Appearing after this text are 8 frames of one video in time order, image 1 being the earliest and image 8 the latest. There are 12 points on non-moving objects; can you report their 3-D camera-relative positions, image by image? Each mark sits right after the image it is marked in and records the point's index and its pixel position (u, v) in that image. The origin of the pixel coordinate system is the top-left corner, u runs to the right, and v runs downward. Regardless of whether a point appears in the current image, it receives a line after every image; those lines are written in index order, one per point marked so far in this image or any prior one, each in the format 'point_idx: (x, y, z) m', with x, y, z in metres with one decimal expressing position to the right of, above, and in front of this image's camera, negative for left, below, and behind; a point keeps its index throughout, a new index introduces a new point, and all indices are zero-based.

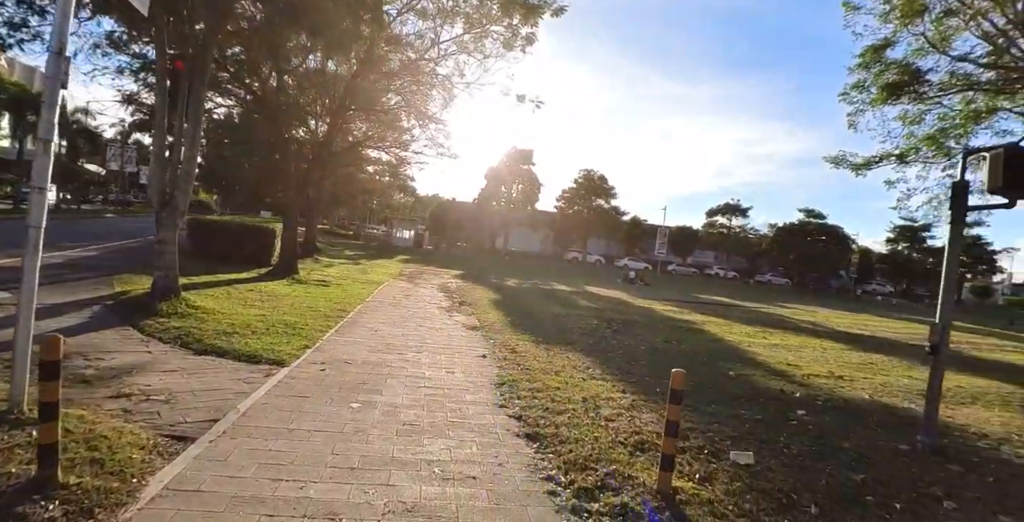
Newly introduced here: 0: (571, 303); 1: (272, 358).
0: (+1.9, -1.4, +15.7) m
1: (-3.0, -1.2, +5.9) m
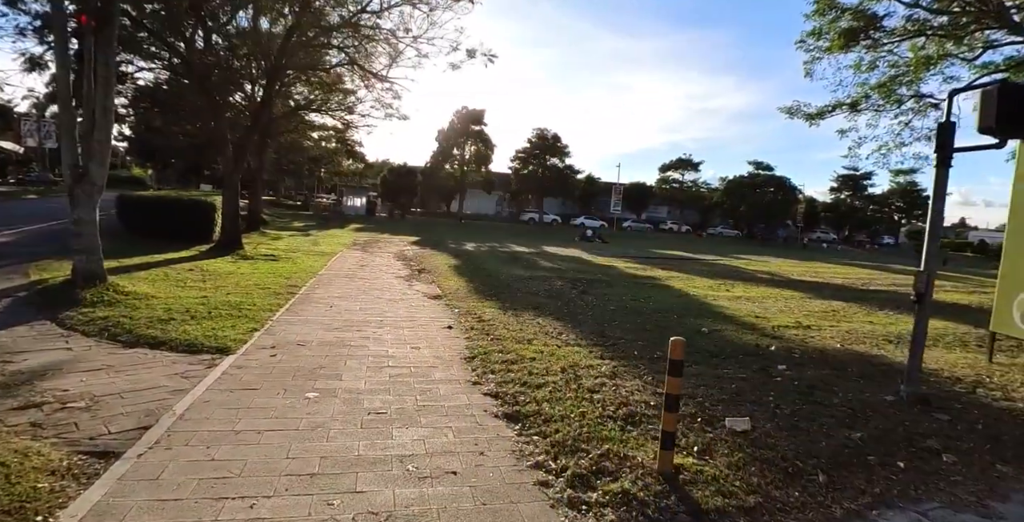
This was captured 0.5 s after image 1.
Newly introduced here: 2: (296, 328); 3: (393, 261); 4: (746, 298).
0: (+0.7, -0.1, +15.4) m
1: (-3.3, -1.0, +5.2) m
2: (-2.9, -0.9, +6.1) m
3: (-3.9, 0.0, +14.8) m
4: (+5.9, -1.0, +11.7) m
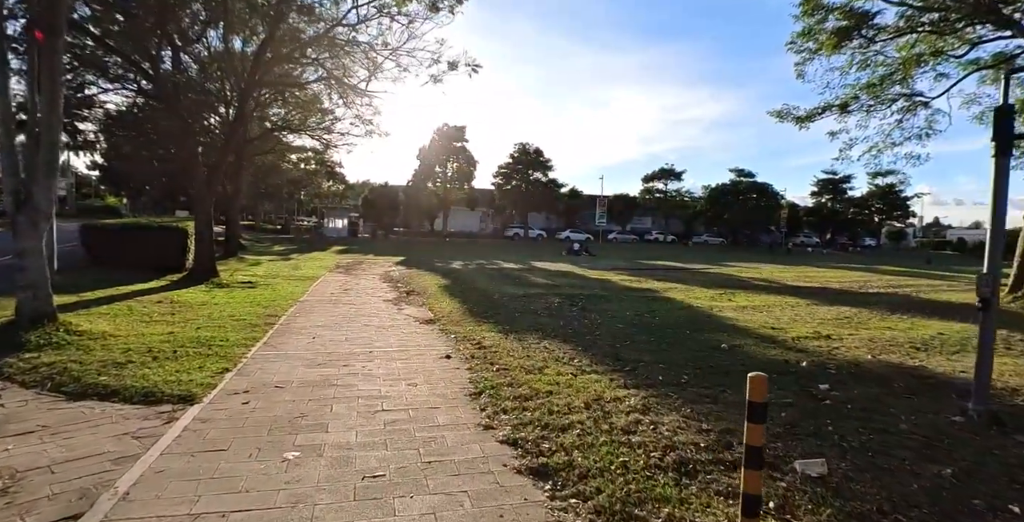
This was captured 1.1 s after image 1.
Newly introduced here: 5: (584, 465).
0: (+0.5, -0.6, +14.8) m
1: (-3.2, -1.3, +4.5) m
2: (-2.8, -1.2, +5.4) m
3: (-4.1, -0.7, +14.0) m
4: (+5.8, -1.1, +11.2) m
5: (+0.5, -1.3, +3.1) m
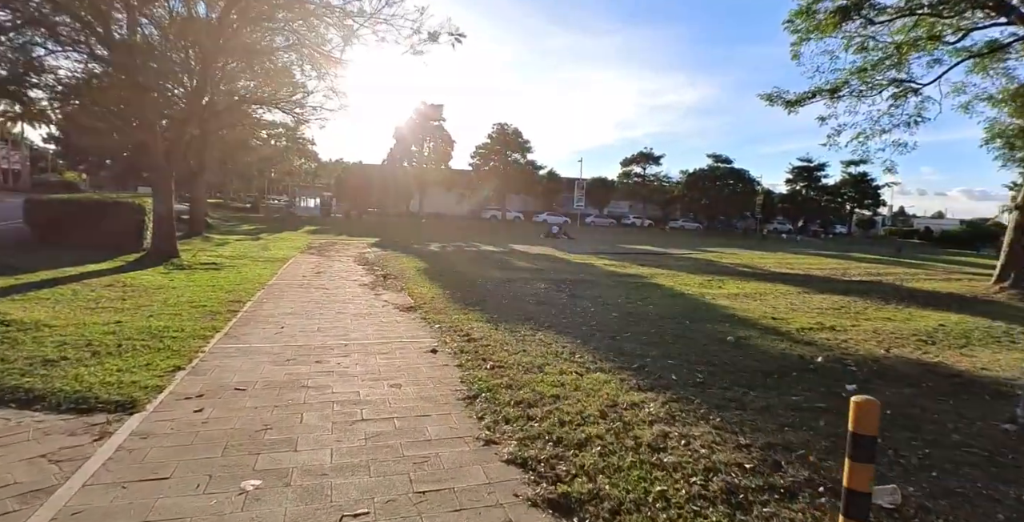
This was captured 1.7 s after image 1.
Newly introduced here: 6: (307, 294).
0: (0.0, -0.1, +14.2) m
1: (-3.2, -1.1, +3.7) m
2: (-2.8, -1.0, +4.7) m
3: (-4.5, -0.2, +13.2) m
4: (+5.5, -0.8, +10.9) m
5: (+0.6, -1.3, +2.5) m
6: (-3.8, -0.6, +8.6) m
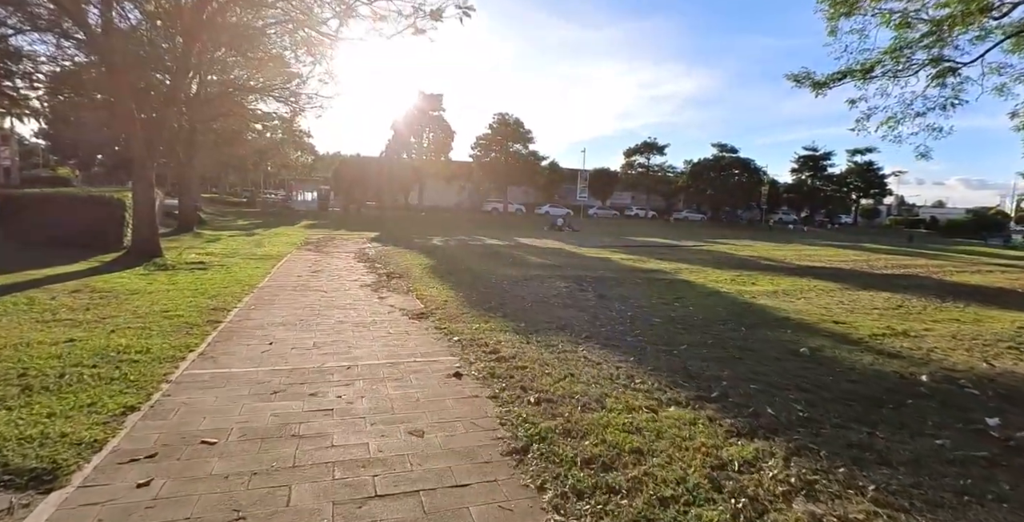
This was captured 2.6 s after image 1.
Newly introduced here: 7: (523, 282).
0: (+0.3, 0.0, +13.2) m
1: (-2.8, -1.2, +2.7) m
2: (-2.4, -1.1, +3.7) m
3: (-4.2, -0.1, +12.1) m
4: (+5.9, -0.7, +10.0) m
5: (+1.0, -1.3, +1.5) m
6: (-3.4, -0.6, +7.6) m
7: (+0.3, -0.5, +9.7) m
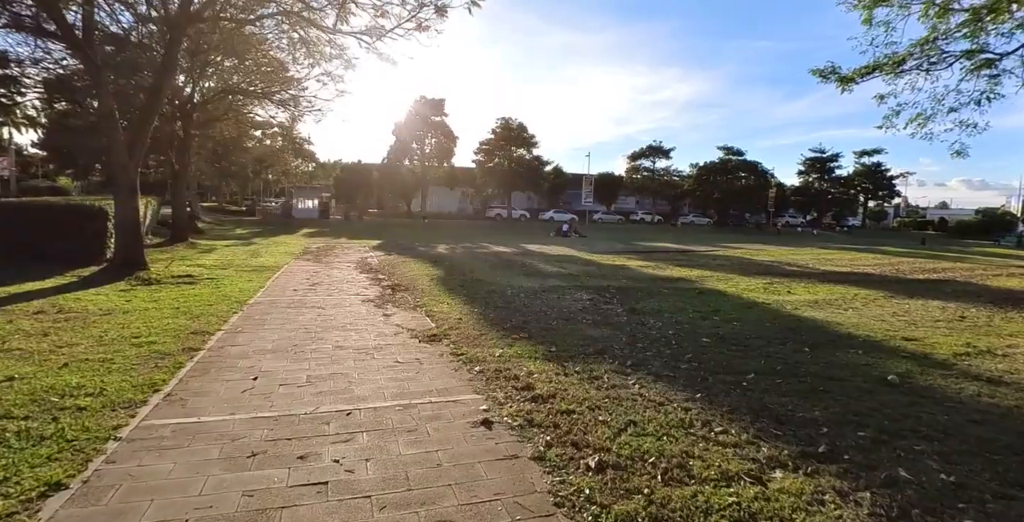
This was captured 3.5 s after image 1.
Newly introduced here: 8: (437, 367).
0: (+0.7, -0.3, +12.3) m
1: (-2.5, -1.3, +1.8) m
2: (-2.1, -1.2, +2.8) m
3: (-3.8, -0.4, +11.3) m
4: (+6.2, -0.8, +9.1) m
5: (+1.3, -1.4, +0.6) m
6: (-3.1, -0.8, +6.7) m
7: (+0.6, -0.6, +8.8) m
8: (-0.8, -1.1, +4.7) m
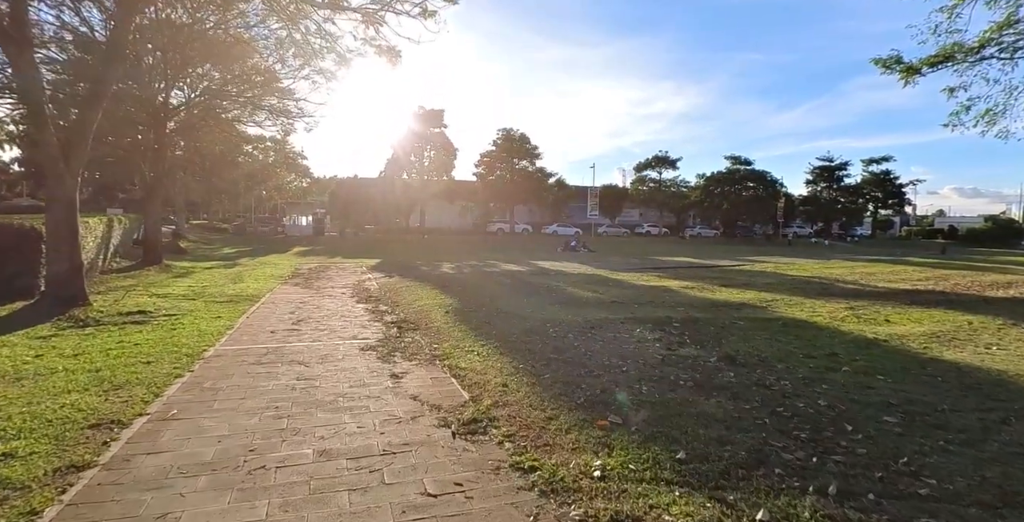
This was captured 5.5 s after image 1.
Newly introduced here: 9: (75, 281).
0: (+1.3, -0.8, +10.3) m
1: (-1.8, -1.6, -0.2) m
2: (-1.4, -1.5, +0.7) m
3: (-3.2, -0.9, +9.2) m
4: (+6.9, -1.2, +7.1) m
5: (+2.0, -1.6, -1.4) m
6: (-2.5, -1.2, +4.7) m
7: (+1.2, -1.1, +6.8) m
8: (-0.1, -1.4, +2.6) m
9: (-8.1, -0.4, +8.5) m
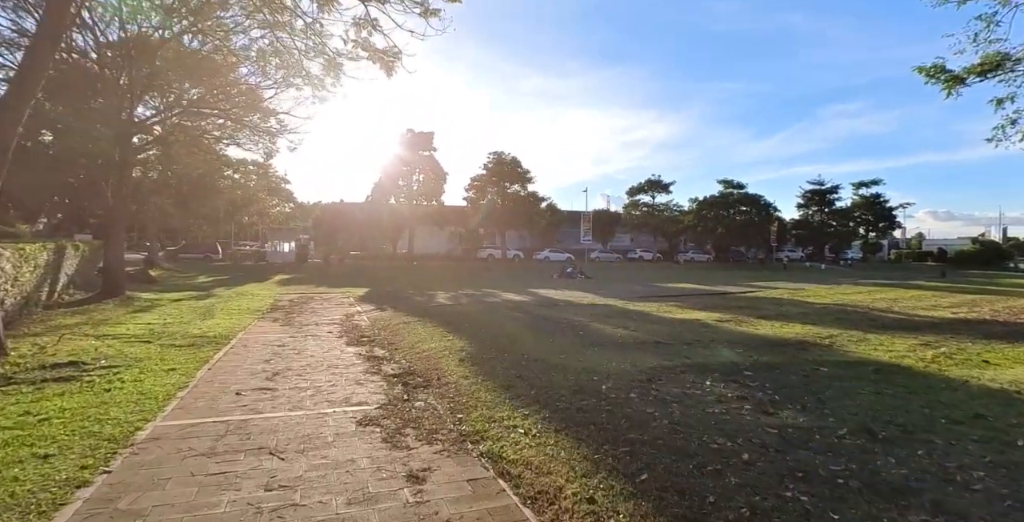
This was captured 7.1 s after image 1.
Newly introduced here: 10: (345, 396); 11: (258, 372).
0: (+1.7, -1.4, +8.8) m
1: (-1.1, -1.6, -1.9) m
2: (-0.7, -1.6, -0.9) m
3: (-2.8, -1.5, +7.6) m
4: (+7.3, -1.6, +5.7) m
5: (+2.7, -1.5, -2.9) m
6: (-1.9, -1.5, +3.0) m
7: (+1.7, -1.5, +5.3) m
8: (+0.5, -1.6, +1.0) m
9: (-7.6, -1.0, +6.8) m
10: (-1.9, -1.5, +5.2) m
11: (-3.5, -1.5, +6.3) m
